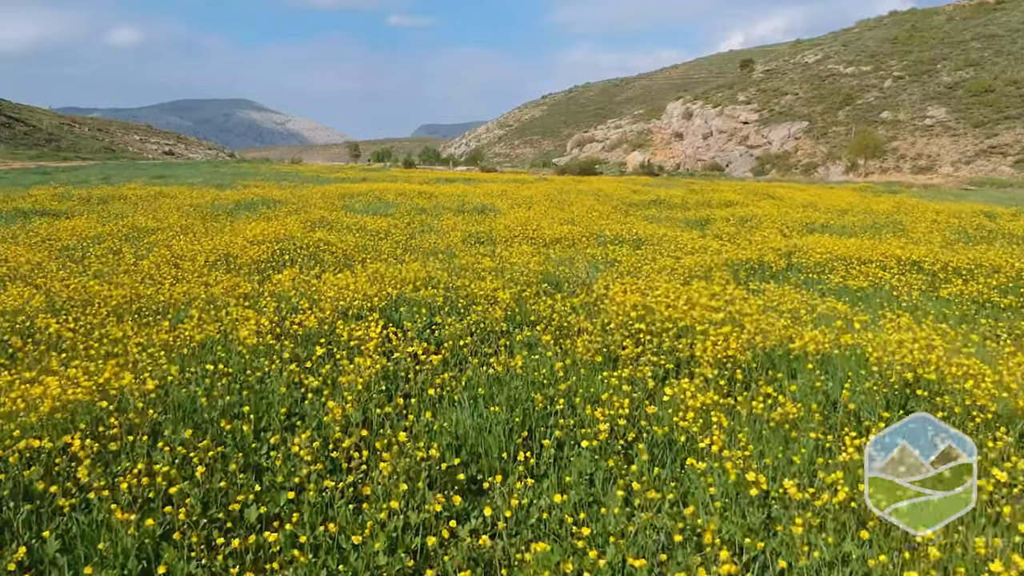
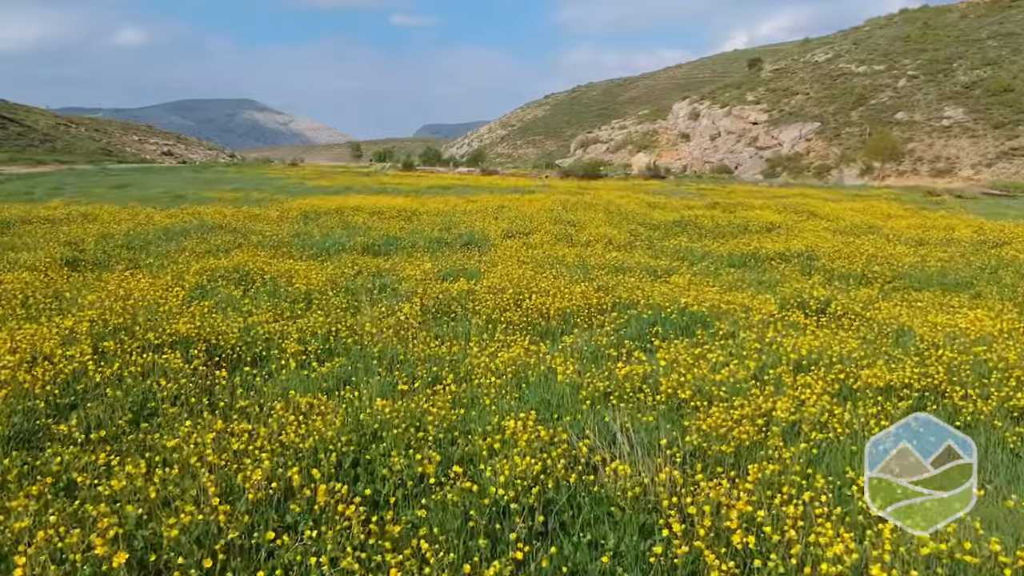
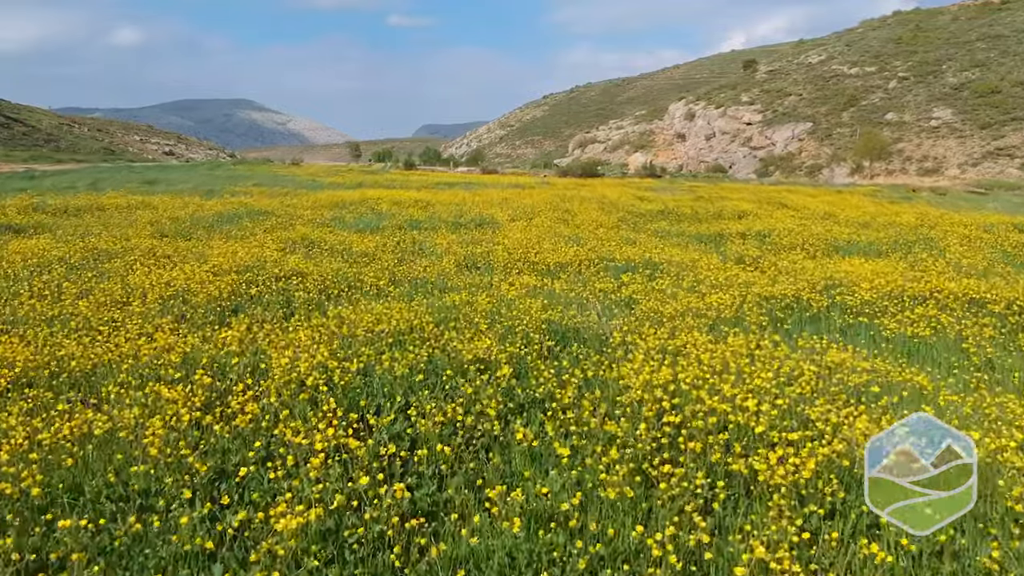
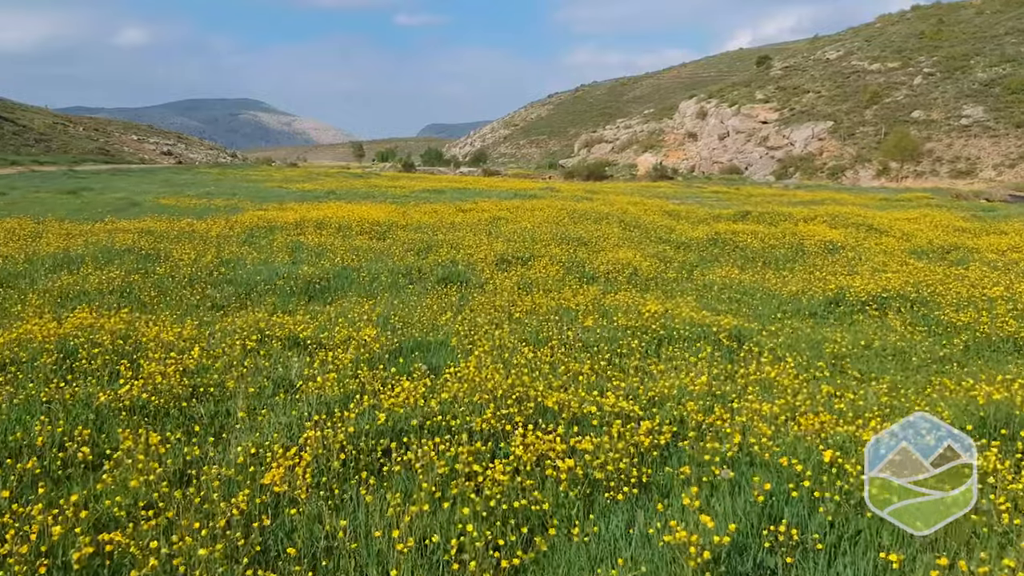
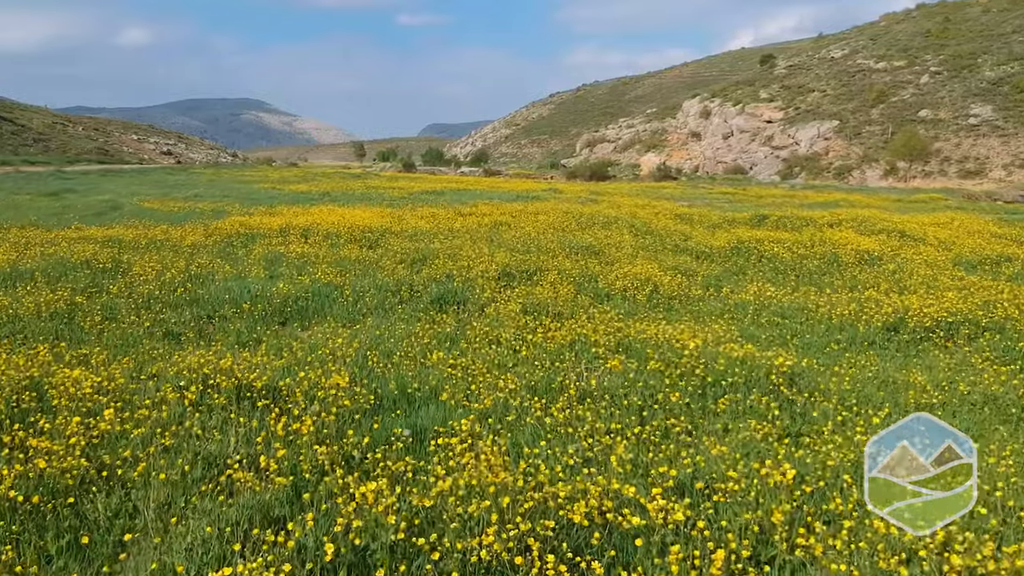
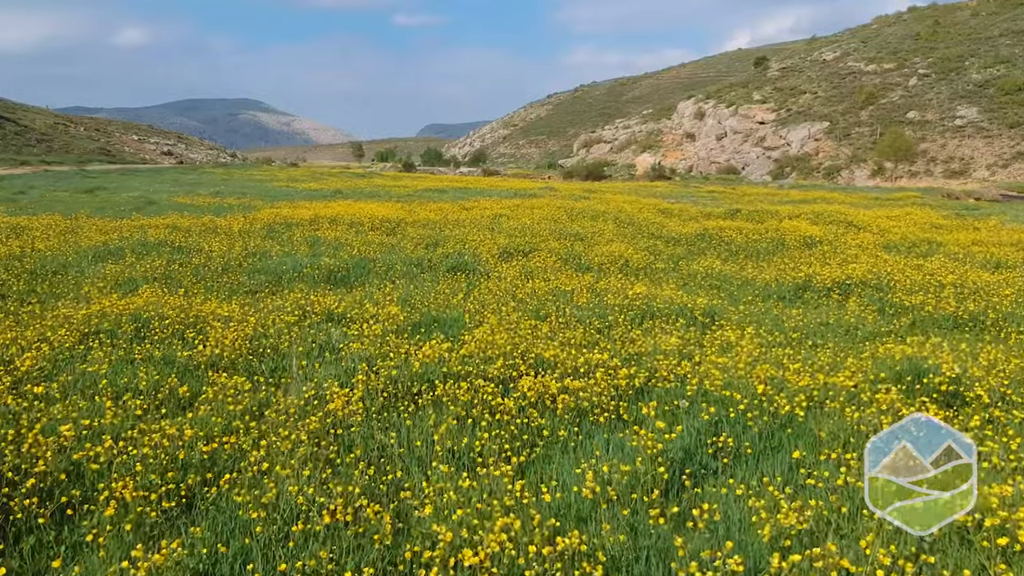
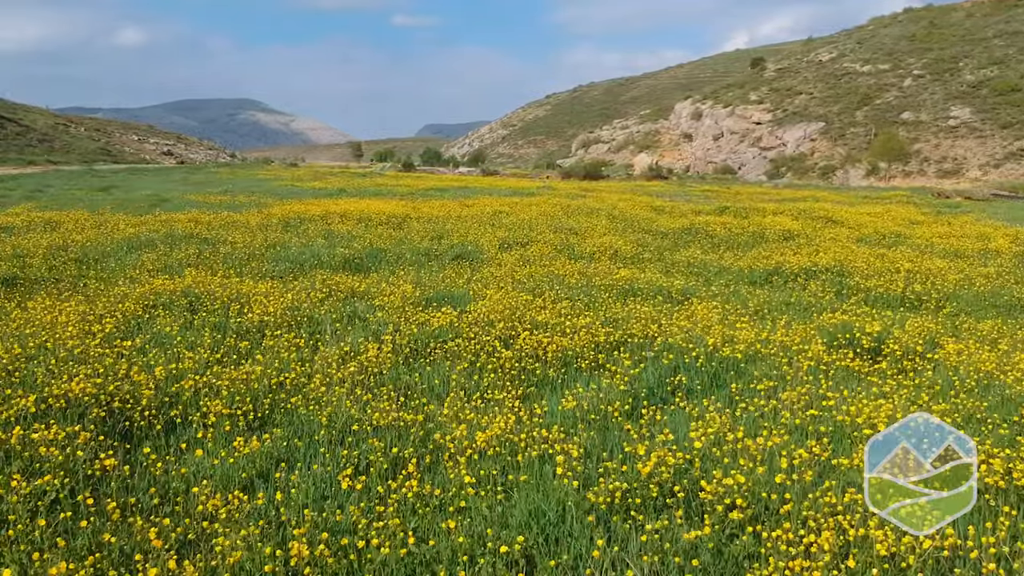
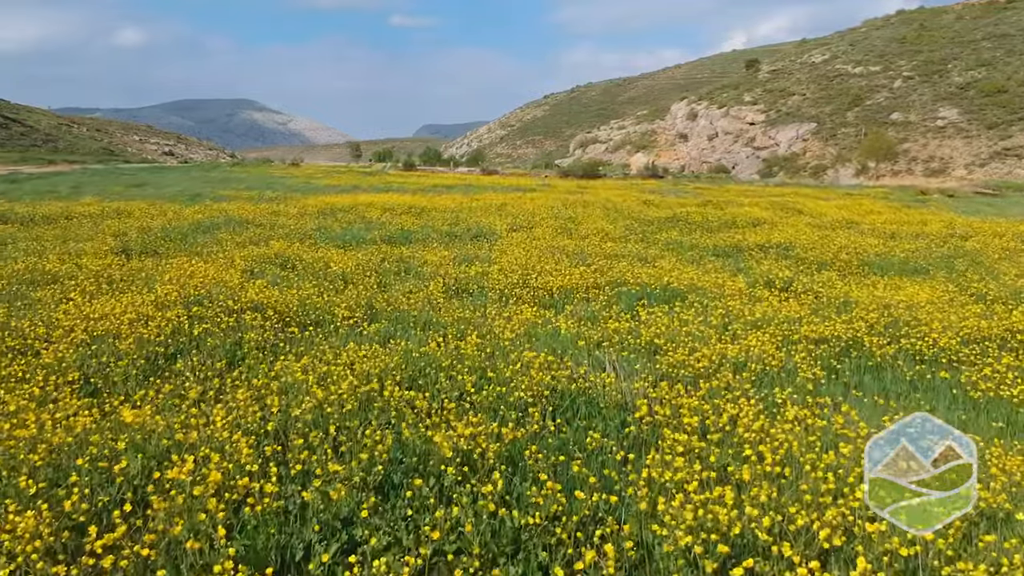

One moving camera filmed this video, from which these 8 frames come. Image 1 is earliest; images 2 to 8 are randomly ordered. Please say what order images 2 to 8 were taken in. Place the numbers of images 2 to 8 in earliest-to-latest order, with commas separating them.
3, 8, 2, 7, 6, 4, 5
